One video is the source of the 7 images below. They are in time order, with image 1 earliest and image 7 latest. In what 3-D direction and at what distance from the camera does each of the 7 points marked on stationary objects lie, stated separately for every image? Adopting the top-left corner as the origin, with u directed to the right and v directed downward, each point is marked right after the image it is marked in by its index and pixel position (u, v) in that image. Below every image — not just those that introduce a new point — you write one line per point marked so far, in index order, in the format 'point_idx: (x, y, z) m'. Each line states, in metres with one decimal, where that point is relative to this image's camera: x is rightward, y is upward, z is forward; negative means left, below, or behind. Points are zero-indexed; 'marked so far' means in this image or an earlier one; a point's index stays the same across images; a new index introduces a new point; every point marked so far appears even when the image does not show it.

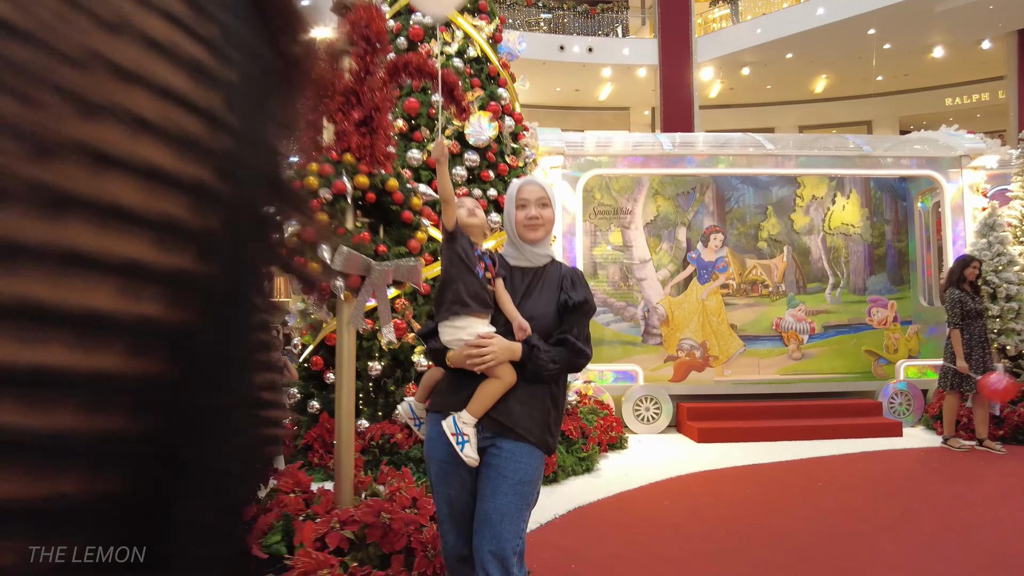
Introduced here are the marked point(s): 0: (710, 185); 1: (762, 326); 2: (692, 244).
0: (+1.6, +0.8, +5.1) m
1: (+1.9, -0.3, +5.0) m
2: (+1.4, +0.3, +5.0) m
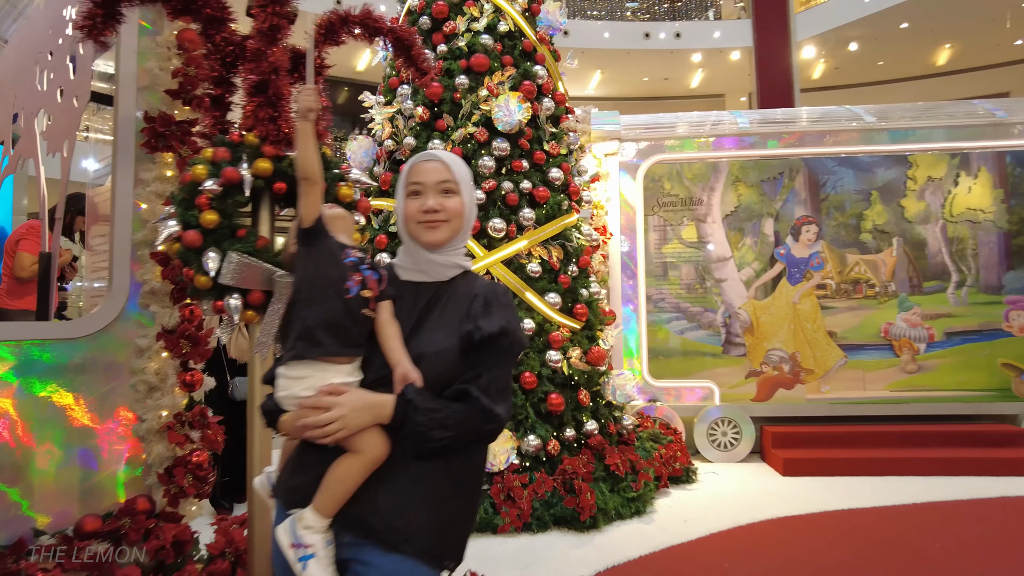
0: (+1.9, +0.8, +4.4) m
1: (+2.3, -0.3, +4.2) m
2: (+1.8, +0.3, +4.3) m
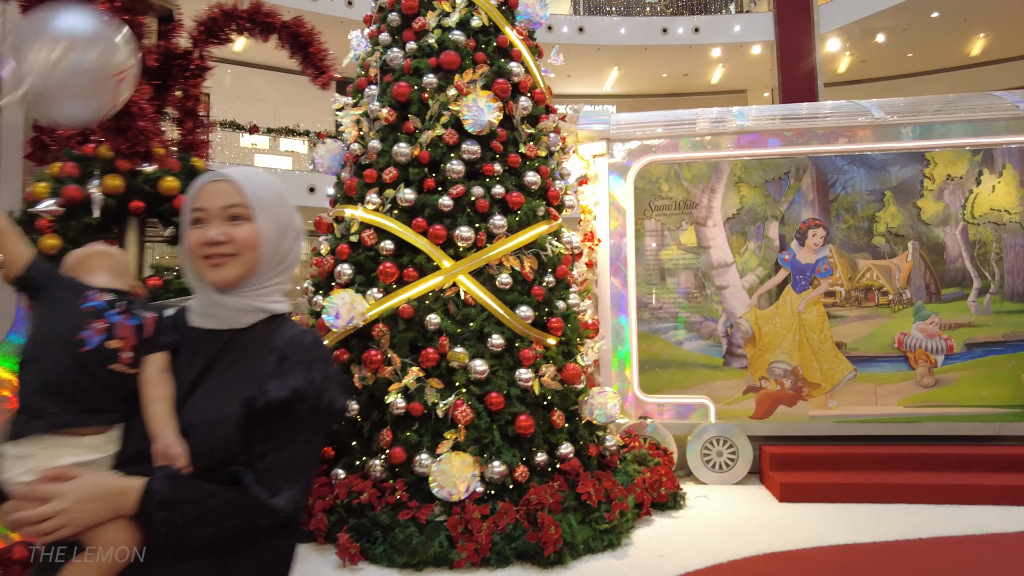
0: (+1.8, +0.8, +4.1) m
1: (+2.2, -0.3, +3.9) m
2: (+1.7, +0.3, +4.0) m
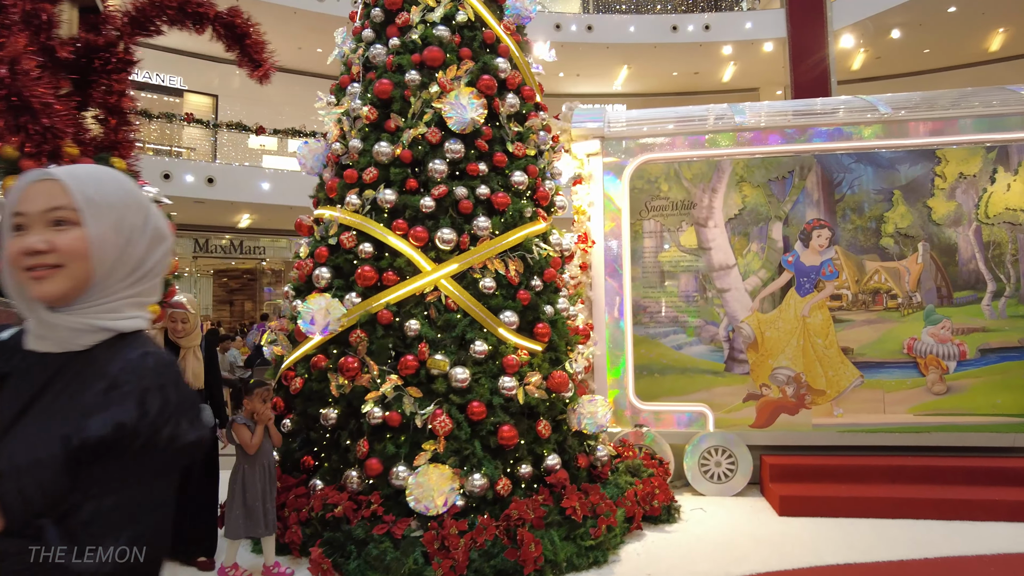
0: (+1.8, +0.7, +3.9) m
1: (+2.2, -0.4, +3.7) m
2: (+1.6, +0.3, +3.9) m
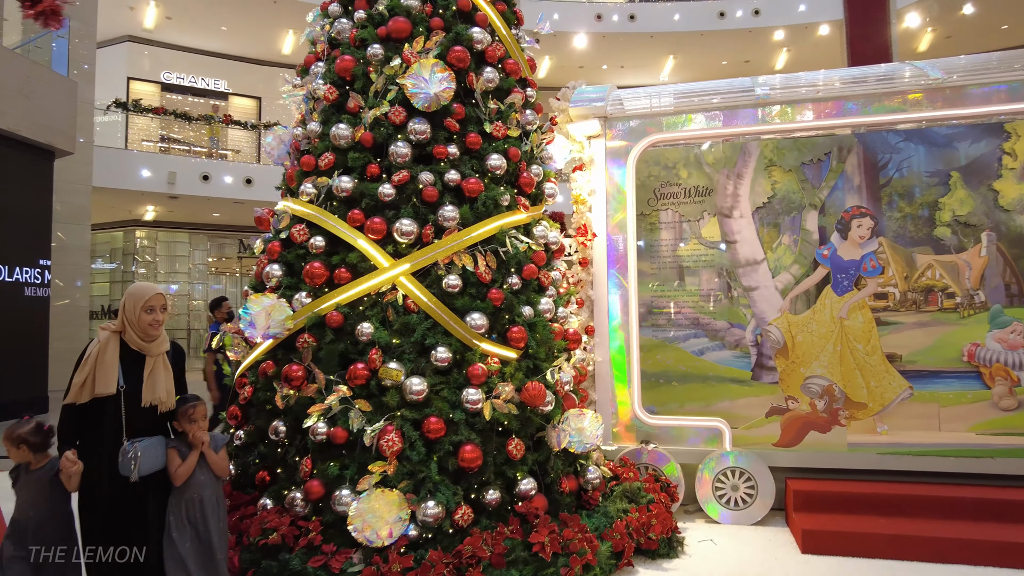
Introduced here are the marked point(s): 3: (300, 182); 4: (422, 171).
0: (+1.8, +0.7, +3.4) m
1: (+2.1, -0.3, +3.2) m
2: (+1.6, +0.3, +3.4) m
3: (-0.8, +0.4, +2.6) m
4: (-0.3, +0.4, +2.4) m
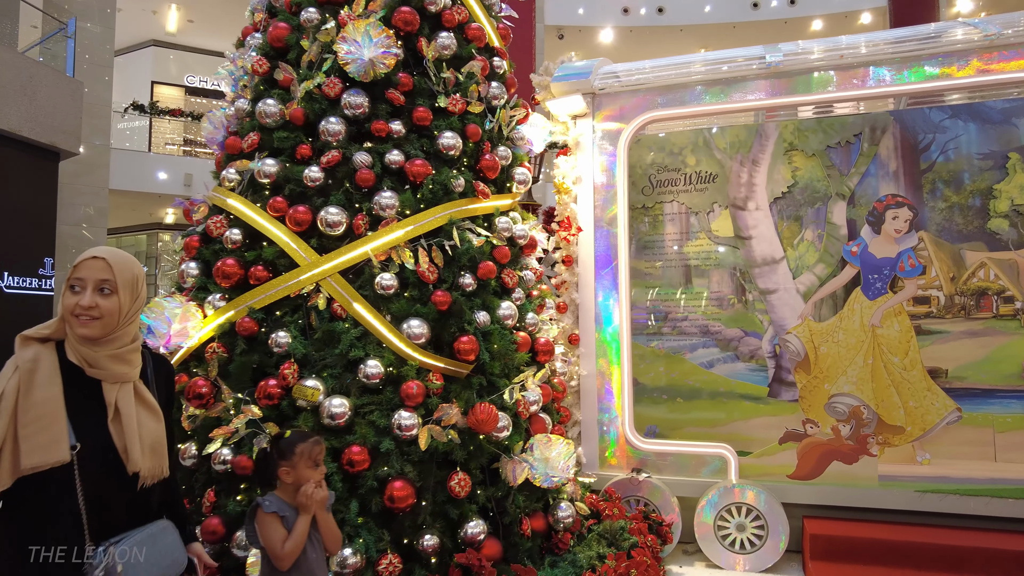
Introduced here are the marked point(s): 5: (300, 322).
0: (+1.7, +0.7, +2.9) m
1: (+2.0, -0.4, +2.7) m
2: (+1.5, +0.3, +2.9) m
3: (-1.0, +0.4, +2.2) m
4: (-0.5, +0.4, +2.1) m
5: (-0.6, -0.1, +2.0) m
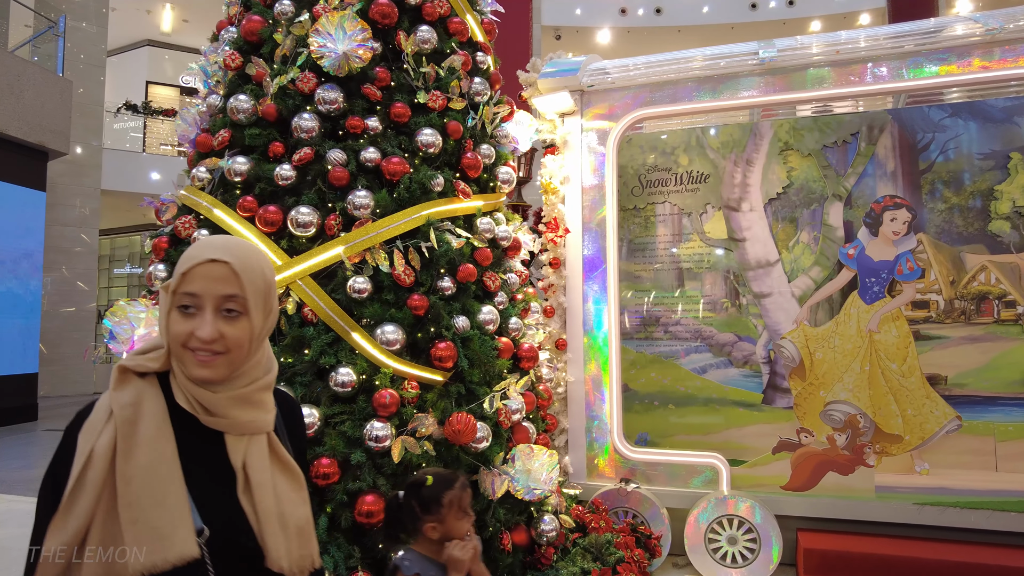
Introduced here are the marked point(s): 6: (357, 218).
0: (+1.6, +0.7, +2.8) m
1: (+2.0, -0.4, +2.6) m
2: (+1.5, +0.2, +2.8) m
3: (-1.0, +0.4, +2.1) m
4: (-0.6, +0.4, +2.0) m
5: (-0.7, -0.1, +1.9) m
6: (-0.5, +0.2, +1.9) m
